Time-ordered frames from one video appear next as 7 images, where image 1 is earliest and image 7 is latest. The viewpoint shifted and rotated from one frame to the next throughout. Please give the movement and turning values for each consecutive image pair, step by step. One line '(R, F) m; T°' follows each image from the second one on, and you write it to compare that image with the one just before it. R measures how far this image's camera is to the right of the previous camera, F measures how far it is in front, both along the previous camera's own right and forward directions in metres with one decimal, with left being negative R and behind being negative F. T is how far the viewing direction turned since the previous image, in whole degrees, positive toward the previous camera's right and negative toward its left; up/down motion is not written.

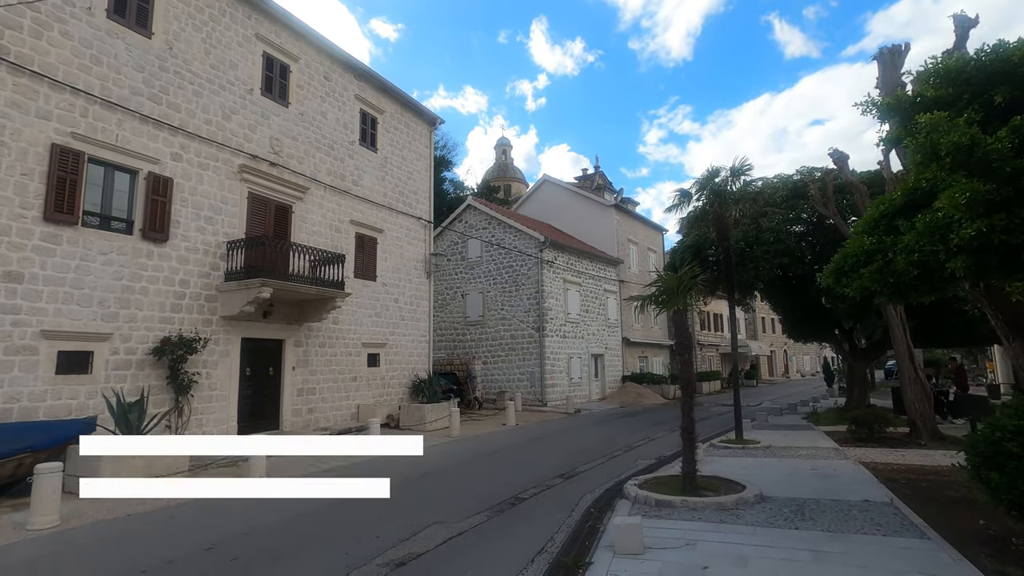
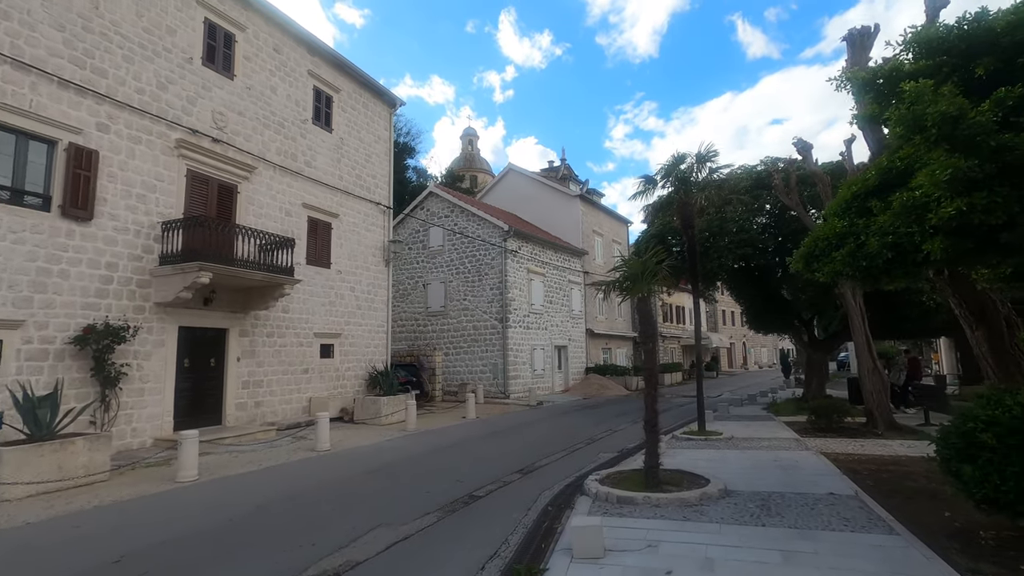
(+0.1, +0.5) m; +4°
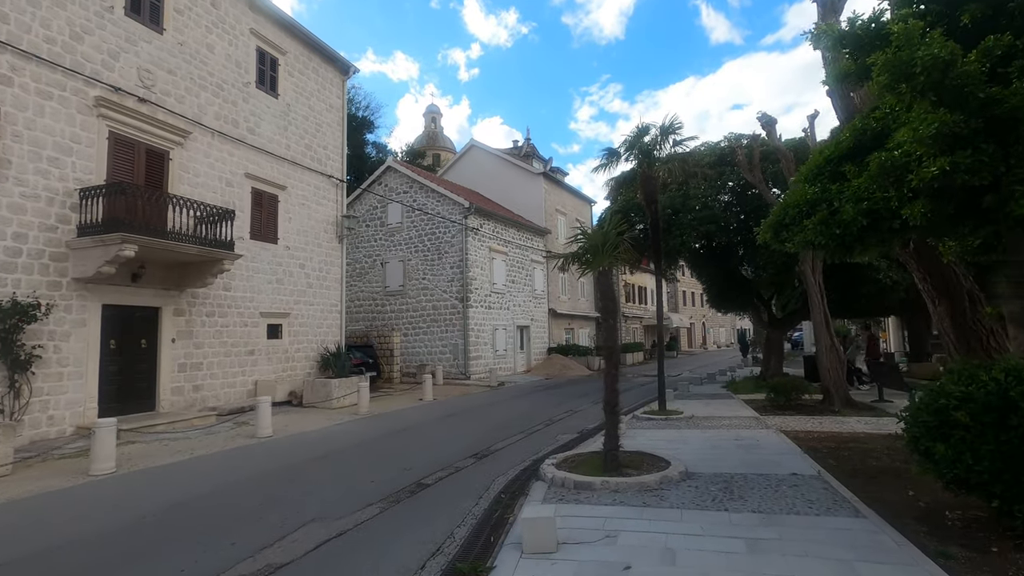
(+0.2, +0.6) m; +4°
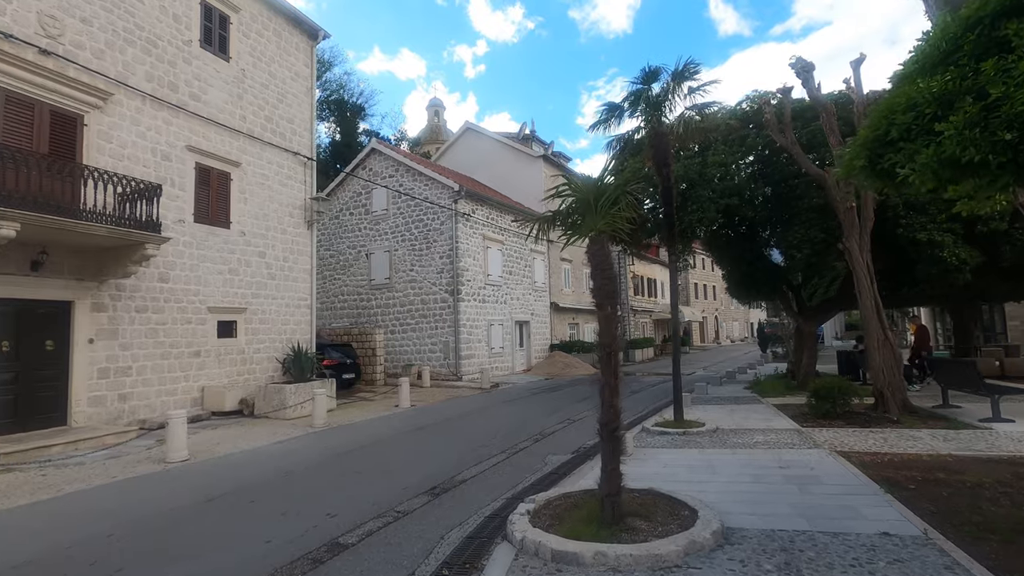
(+0.5, +2.2) m; -1°
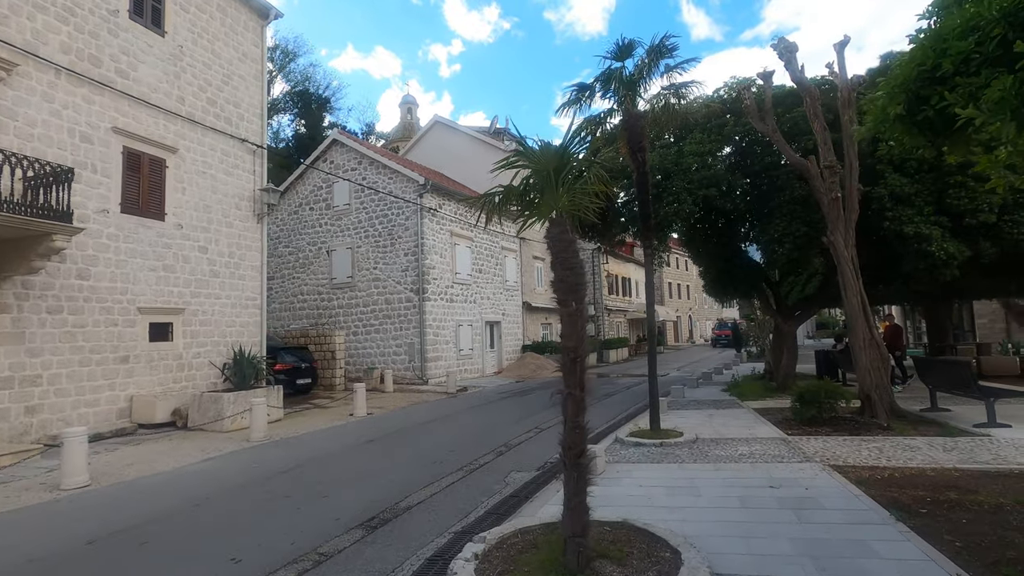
(+0.3, +0.9) m; +3°
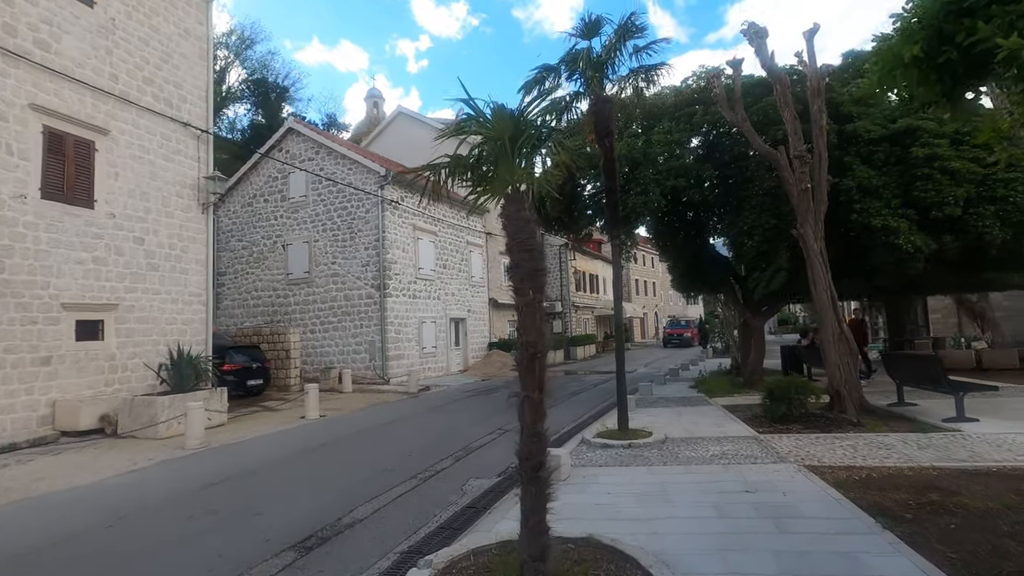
(+0.1, +0.6) m; +3°
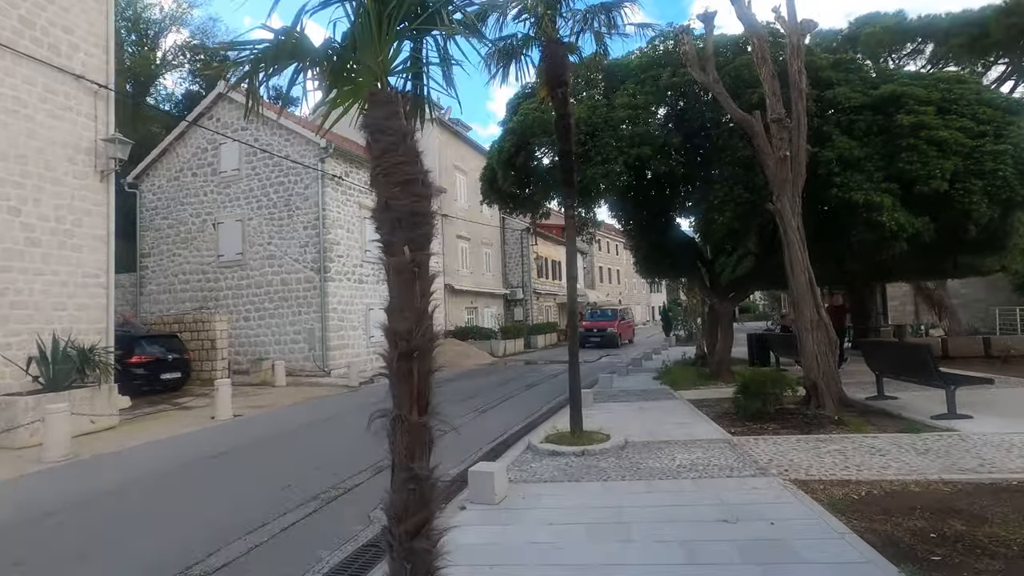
(+0.4, +1.3) m; +4°
